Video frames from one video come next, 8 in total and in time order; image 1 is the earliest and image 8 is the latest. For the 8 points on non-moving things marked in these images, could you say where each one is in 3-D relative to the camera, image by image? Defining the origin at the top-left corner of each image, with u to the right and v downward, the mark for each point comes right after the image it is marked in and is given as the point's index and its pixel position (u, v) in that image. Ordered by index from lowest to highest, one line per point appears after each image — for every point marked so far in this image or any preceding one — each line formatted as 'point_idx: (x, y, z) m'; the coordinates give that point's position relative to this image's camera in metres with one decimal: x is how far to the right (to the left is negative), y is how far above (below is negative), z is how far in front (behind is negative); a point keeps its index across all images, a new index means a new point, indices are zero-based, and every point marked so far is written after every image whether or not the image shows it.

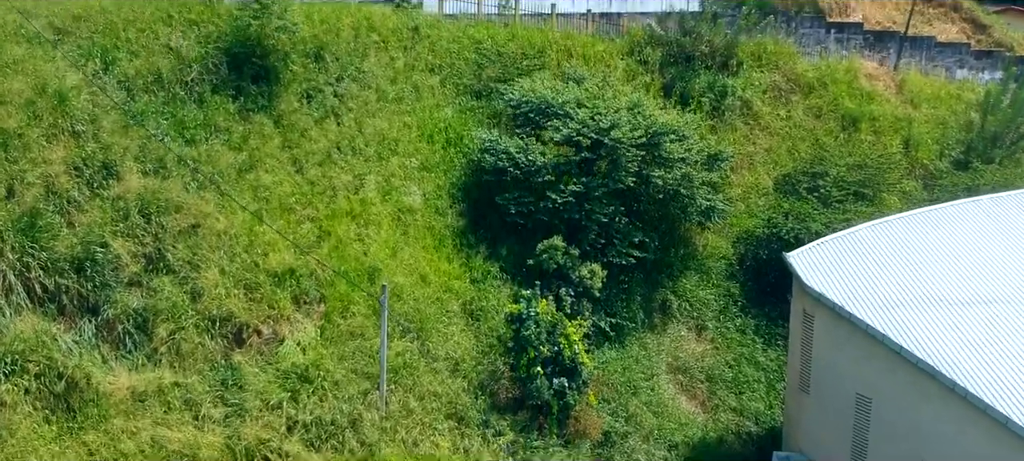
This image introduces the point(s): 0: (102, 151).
0: (-4.8, +0.9, +16.3) m
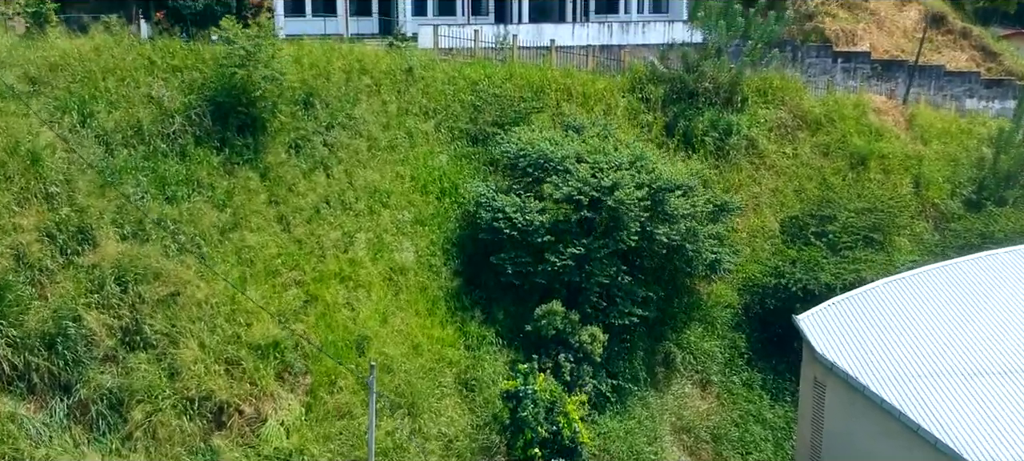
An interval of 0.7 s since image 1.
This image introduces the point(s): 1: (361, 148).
0: (-4.9, +0.2, +15.4) m
1: (-2.1, +1.1, +19.2) m
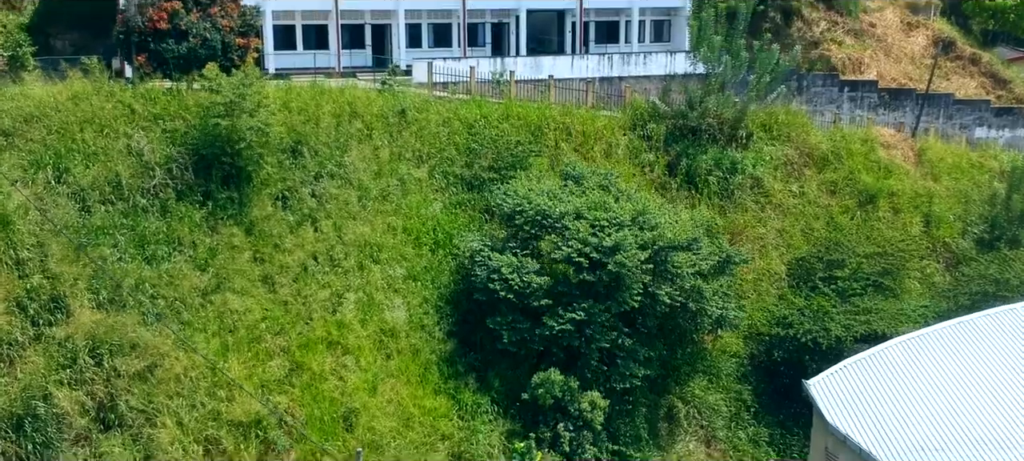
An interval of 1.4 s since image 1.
0: (-4.9, -0.5, +14.7) m
1: (-2.1, +0.4, +18.4) m
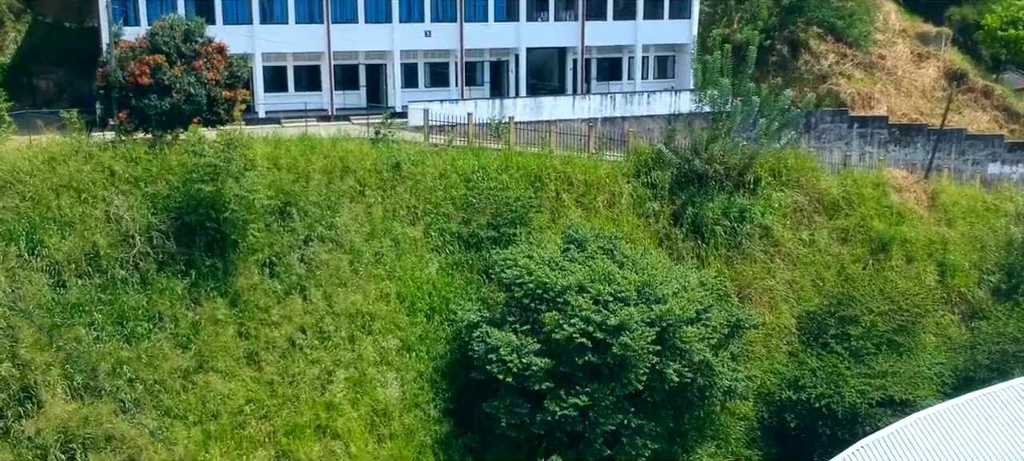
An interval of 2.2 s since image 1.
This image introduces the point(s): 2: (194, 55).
0: (-4.9, -1.4, +13.8) m
1: (-2.2, -0.4, +17.6) m
2: (-4.3, +2.4, +18.7) m
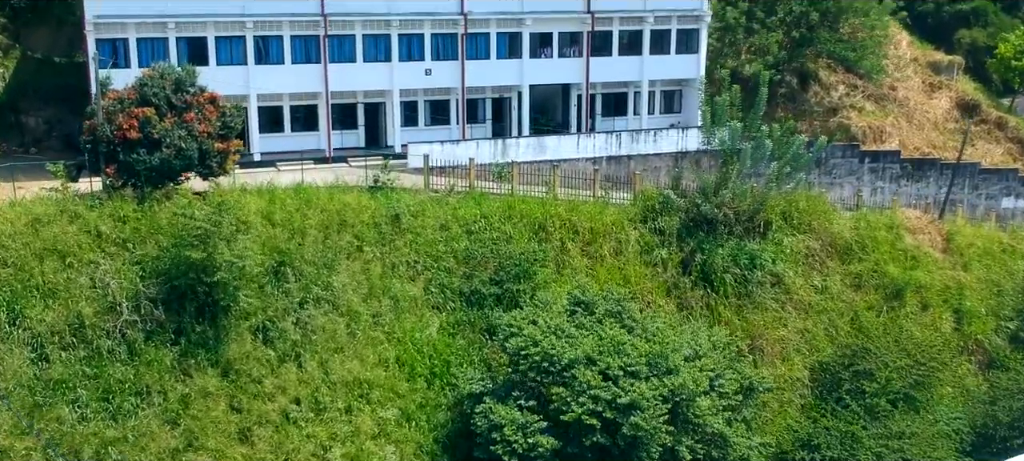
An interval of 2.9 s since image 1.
0: (-4.9, -2.2, +13.1) m
1: (-2.1, -1.2, +16.8) m
2: (-4.3, +1.6, +18.0) m
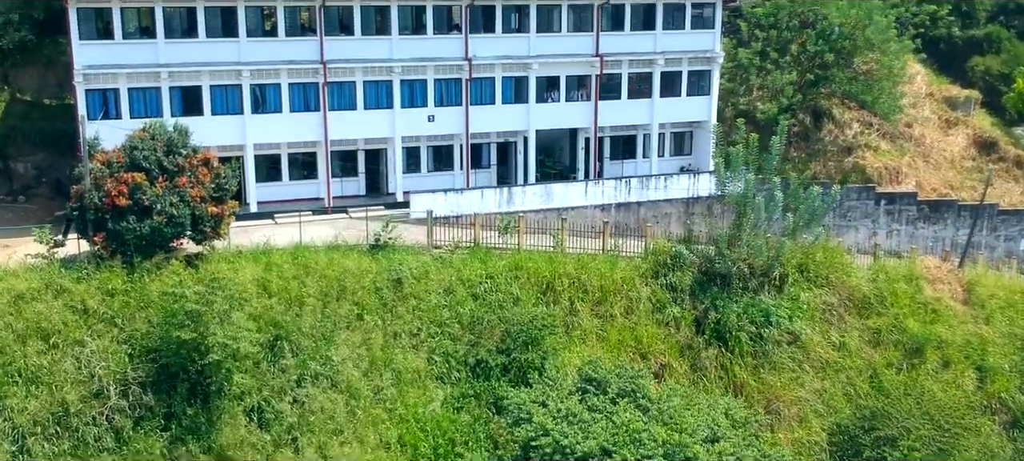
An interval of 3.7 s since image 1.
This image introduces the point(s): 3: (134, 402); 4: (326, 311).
0: (-4.8, -3.0, +12.2) m
1: (-2.0, -2.0, +16.0) m
2: (-4.2, +0.8, +17.2) m
3: (-4.0, -1.8, +14.8) m
4: (-2.3, -1.0, +17.2) m
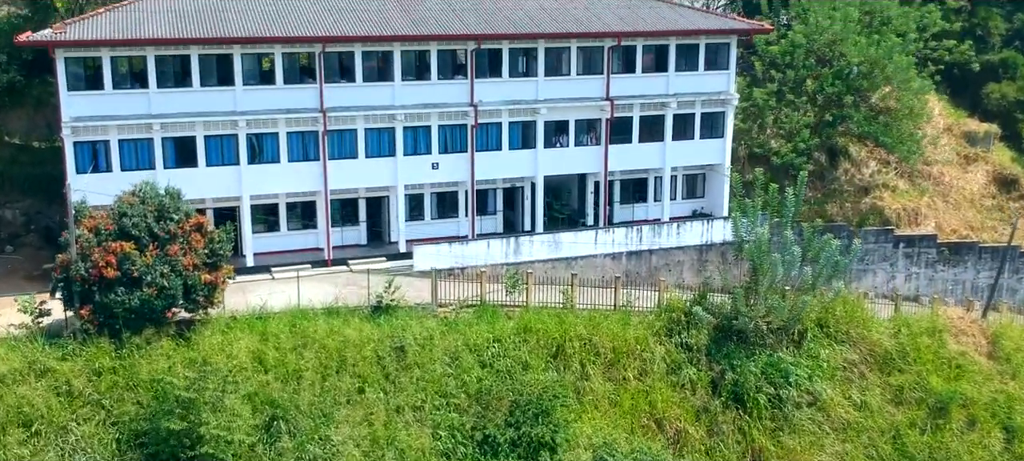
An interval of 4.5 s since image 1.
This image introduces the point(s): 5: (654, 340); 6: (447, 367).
0: (-4.6, -3.8, +11.3) m
1: (-1.9, -2.9, +15.1) m
2: (-4.0, -0.1, +16.3) m
3: (-3.9, -2.6, +13.9) m
4: (-2.2, -1.8, +16.3) m
5: (+2.0, -1.6, +20.0) m
6: (-0.8, -1.7, +17.5) m
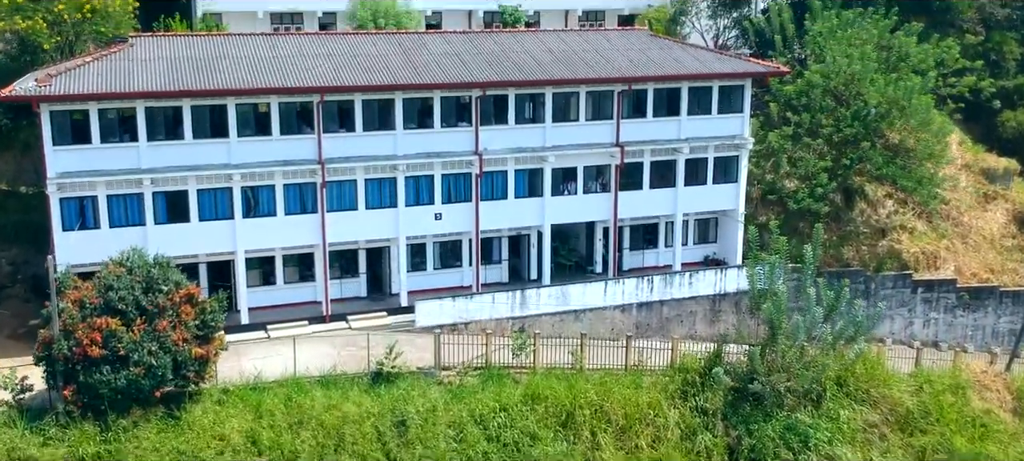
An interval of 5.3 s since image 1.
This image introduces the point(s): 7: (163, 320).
0: (-4.6, -4.6, +10.4) m
1: (-1.8, -3.7, +14.2) m
2: (-3.9, -0.9, +15.4) m
3: (-3.8, -3.5, +13.0) m
4: (-2.1, -2.6, +15.4) m
5: (+2.1, -2.4, +19.1) m
6: (-0.7, -2.5, +16.6) m
7: (-3.9, -1.0, +15.3) m
